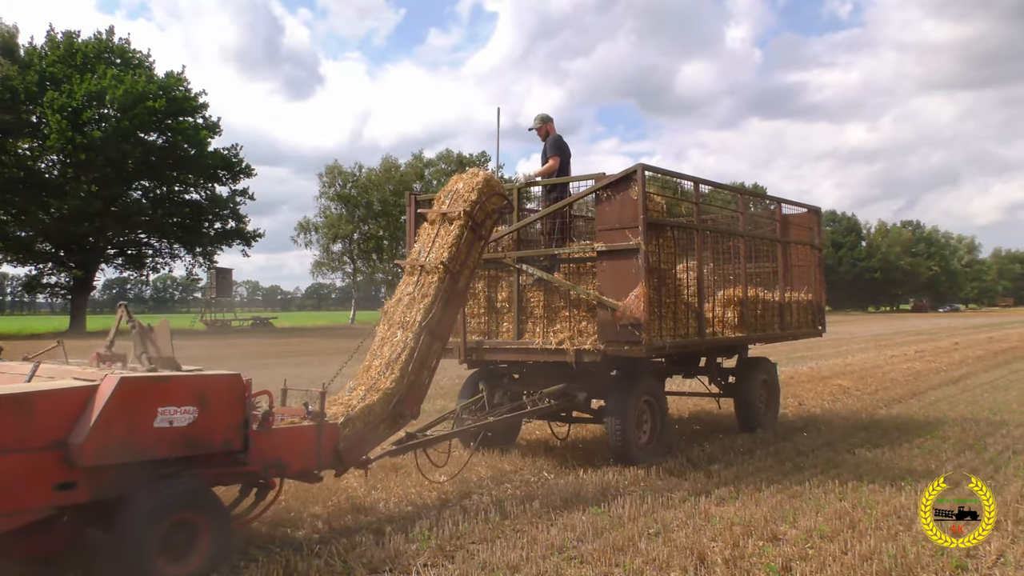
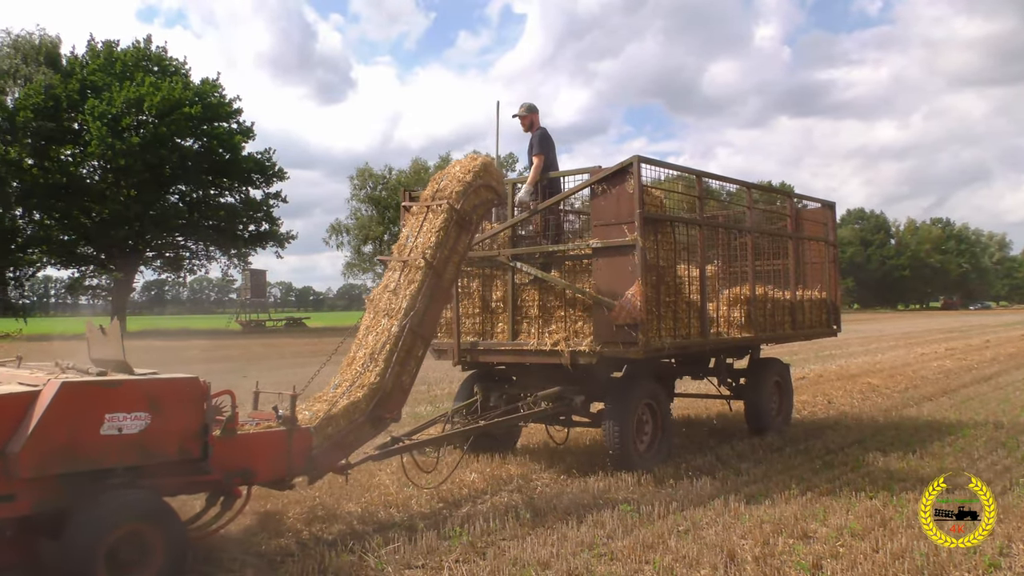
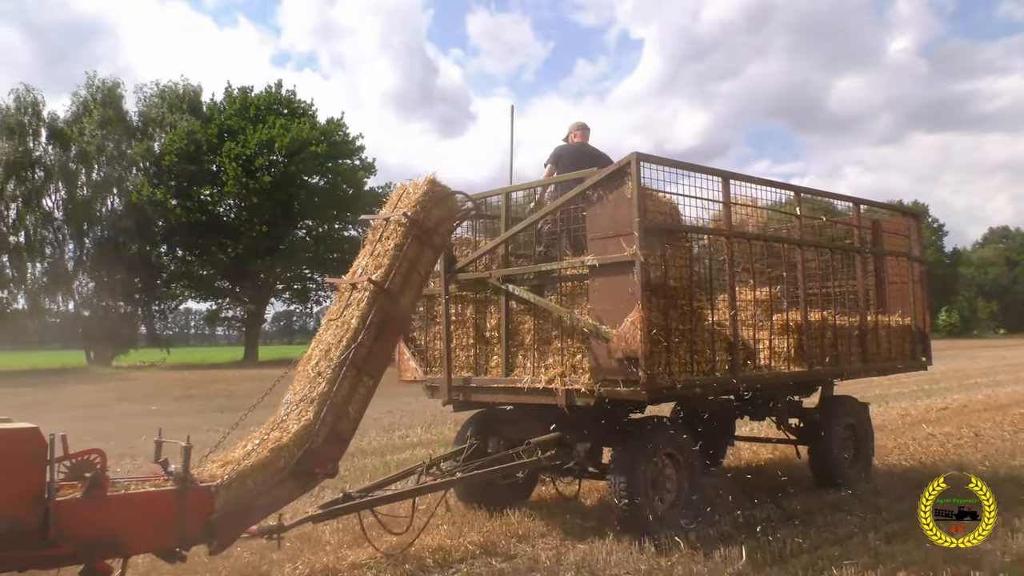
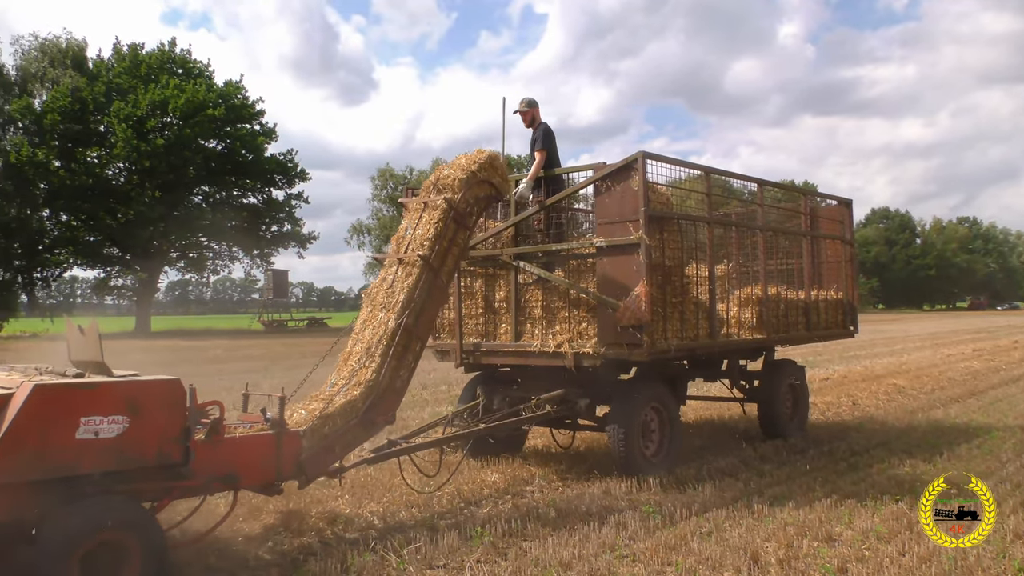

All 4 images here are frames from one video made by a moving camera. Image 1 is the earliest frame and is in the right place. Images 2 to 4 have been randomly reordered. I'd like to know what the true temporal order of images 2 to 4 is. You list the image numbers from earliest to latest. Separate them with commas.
2, 4, 3
